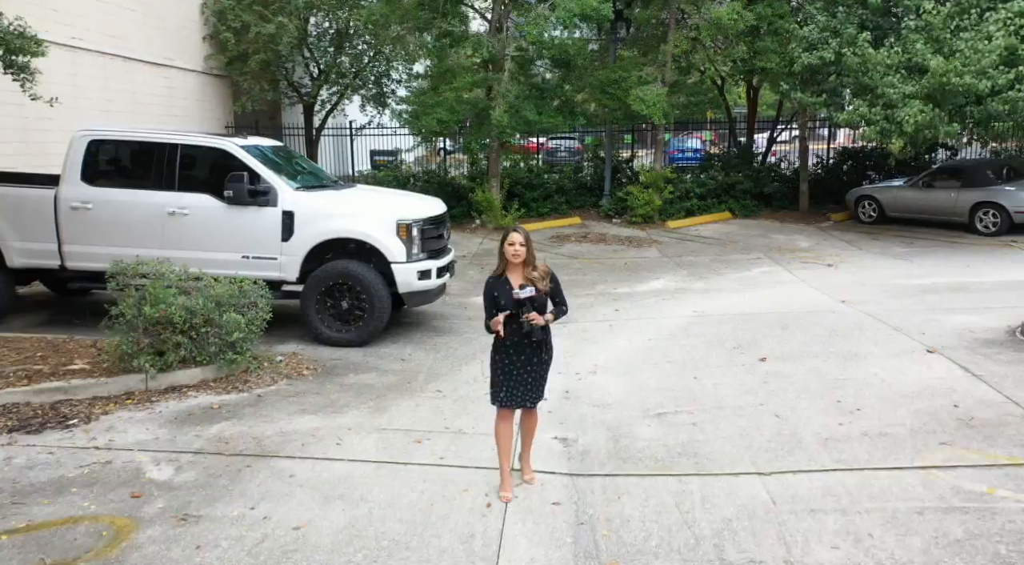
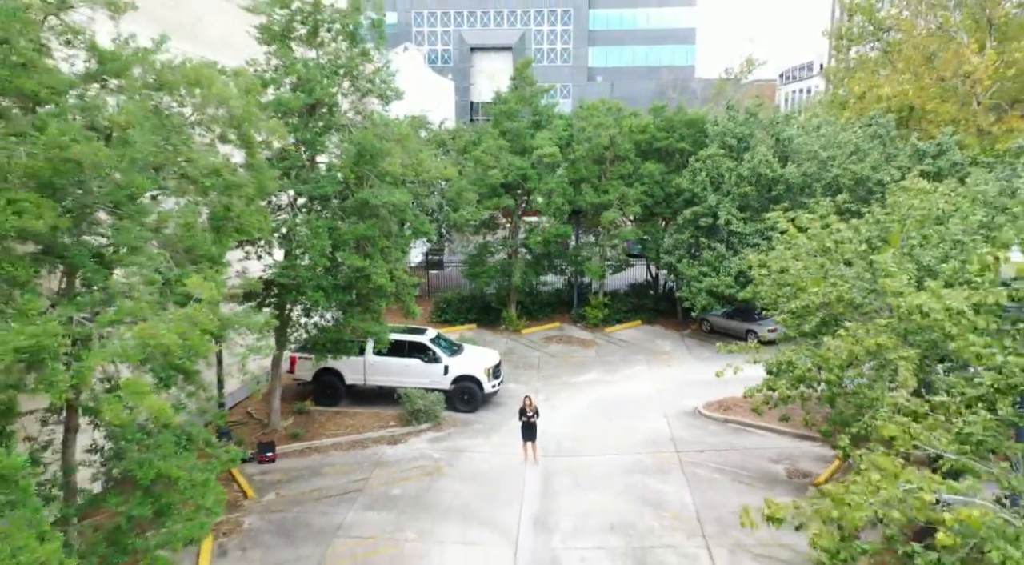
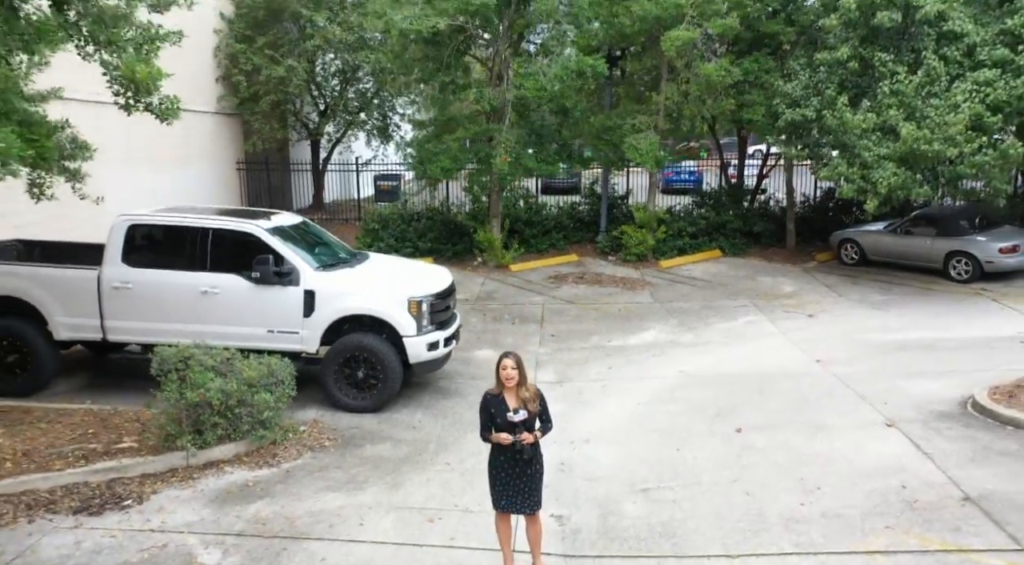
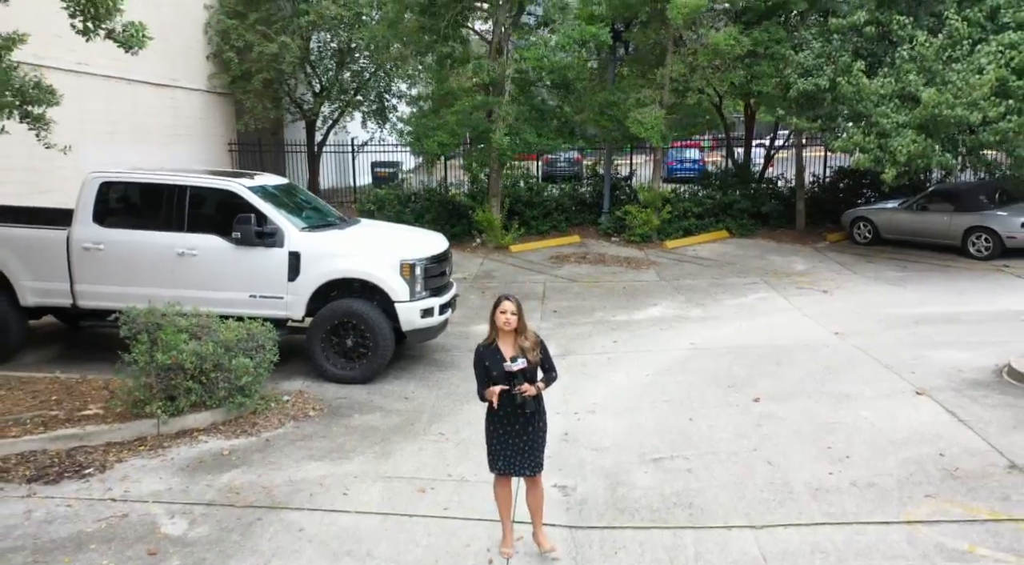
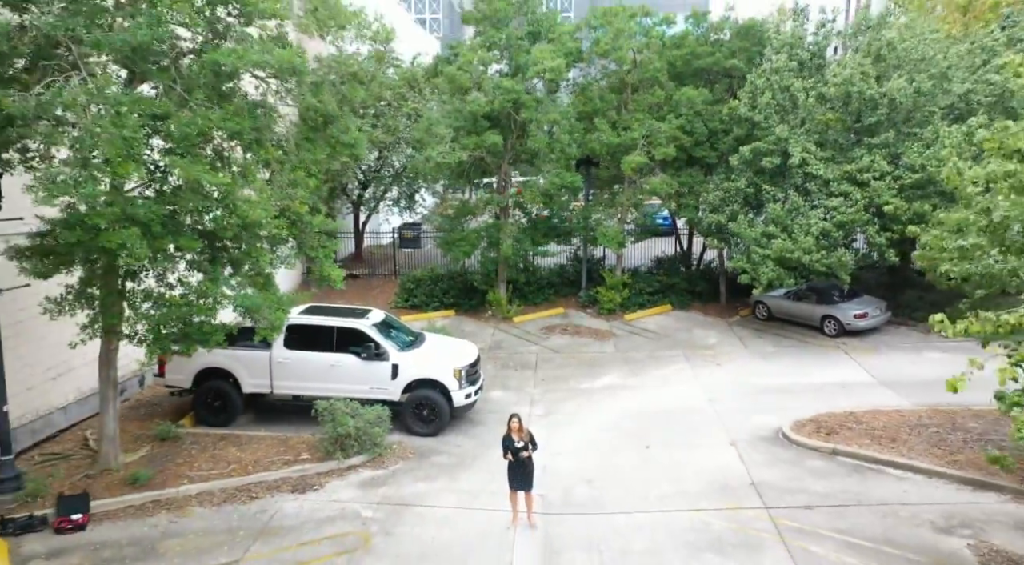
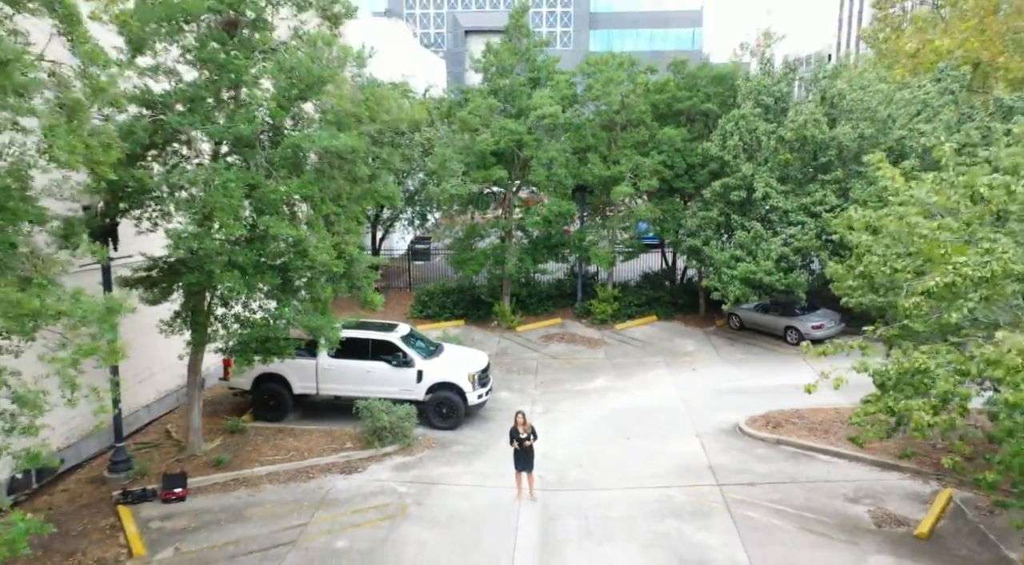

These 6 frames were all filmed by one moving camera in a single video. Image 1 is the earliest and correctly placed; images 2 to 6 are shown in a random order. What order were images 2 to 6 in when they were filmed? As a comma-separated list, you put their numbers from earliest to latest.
4, 3, 5, 6, 2
